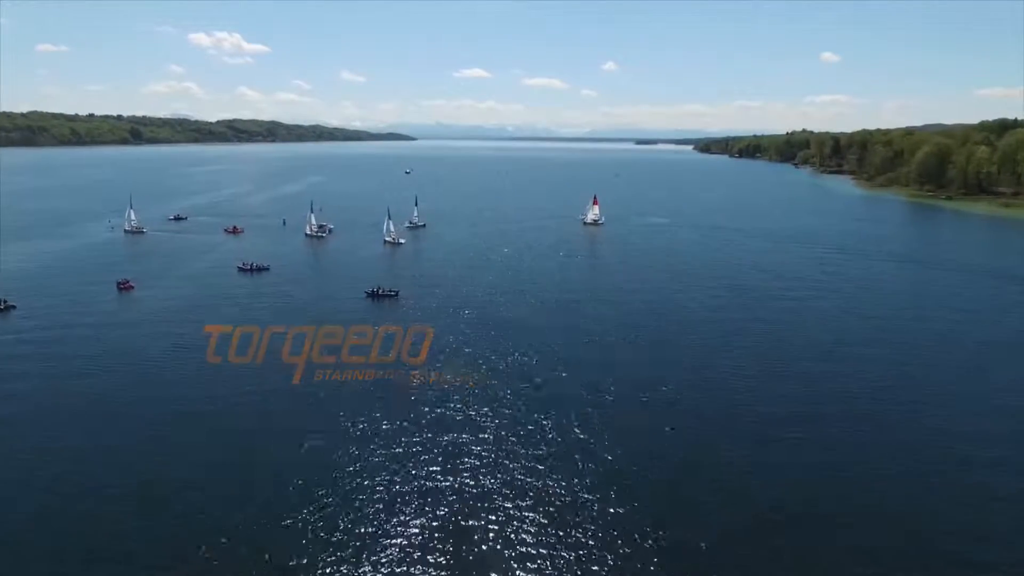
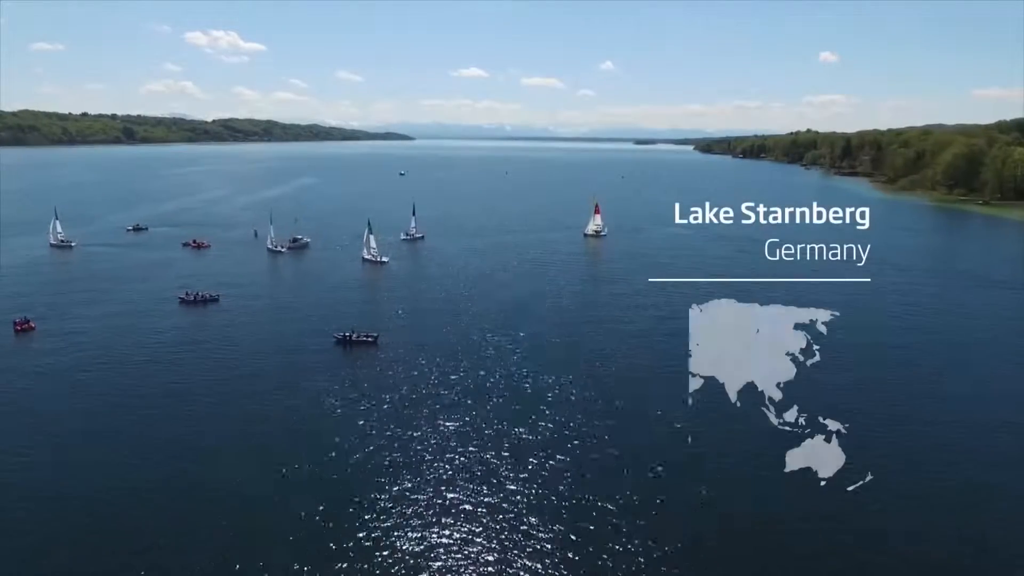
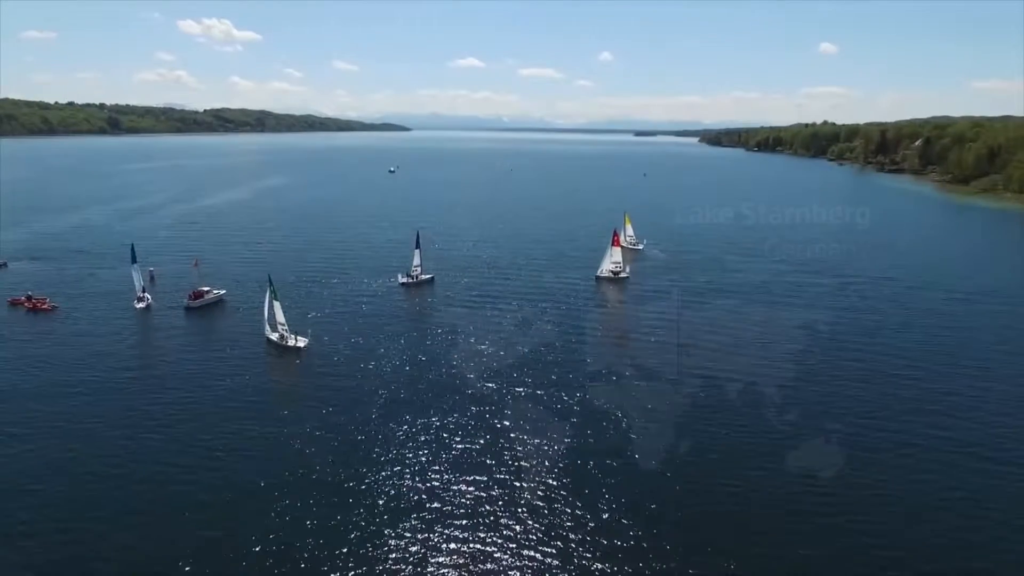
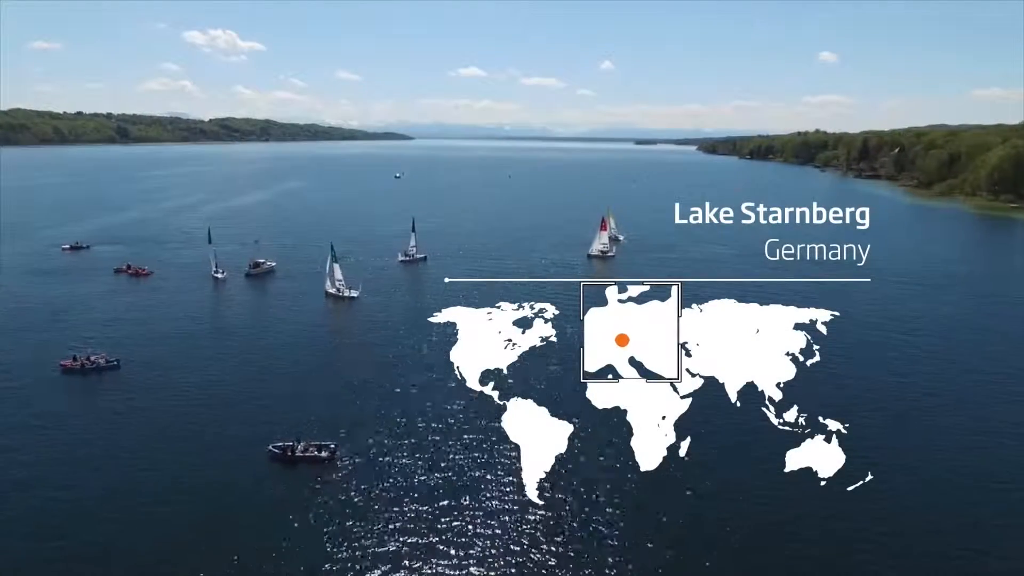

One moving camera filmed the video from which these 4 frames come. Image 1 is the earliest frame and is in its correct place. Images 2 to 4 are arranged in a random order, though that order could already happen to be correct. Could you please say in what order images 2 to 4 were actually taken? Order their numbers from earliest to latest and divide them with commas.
2, 4, 3
